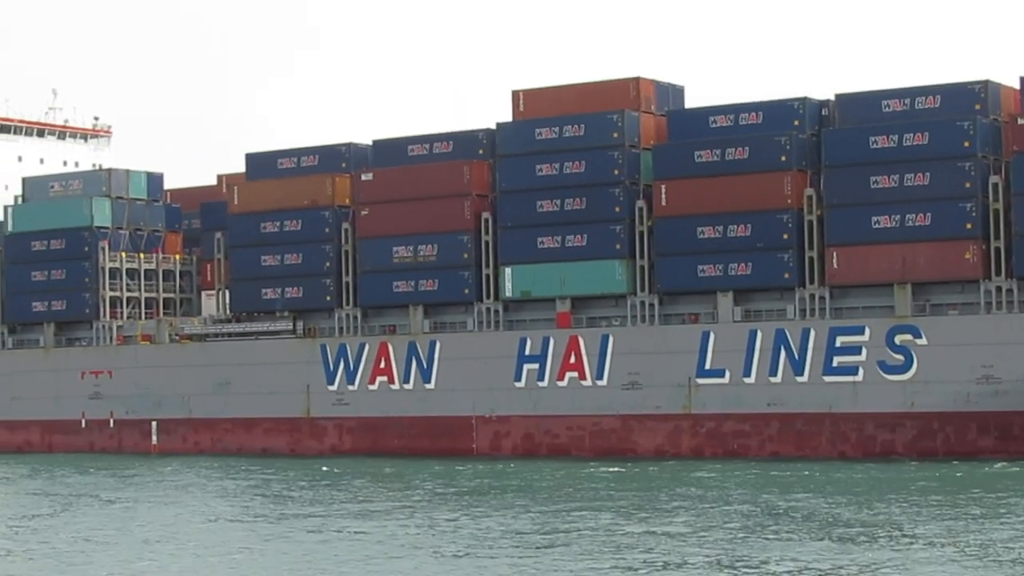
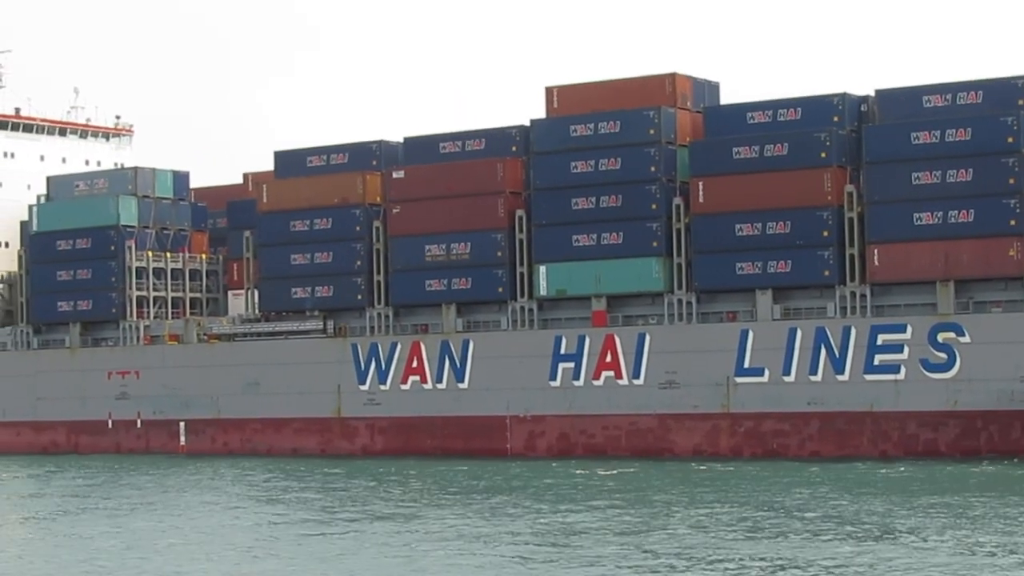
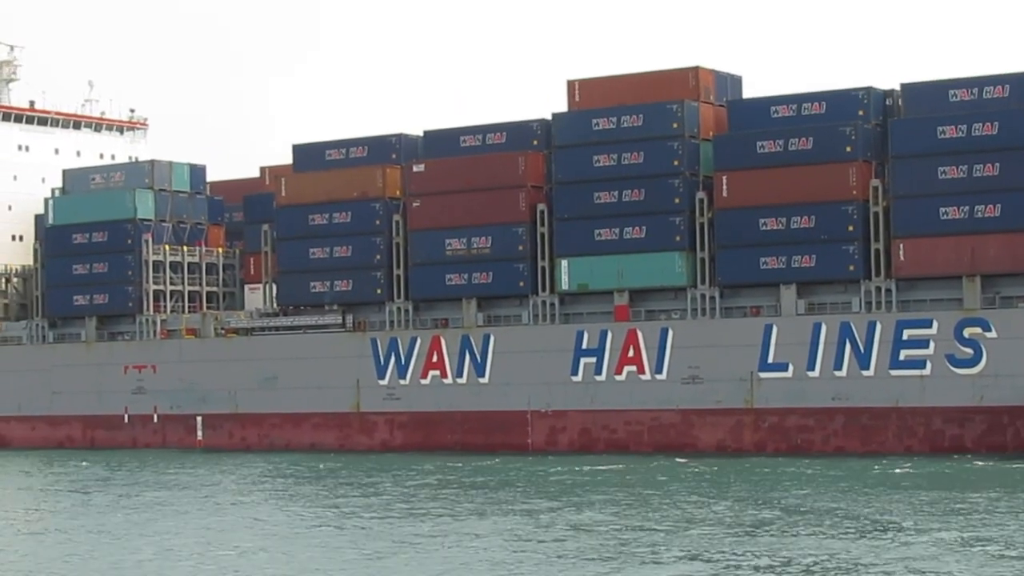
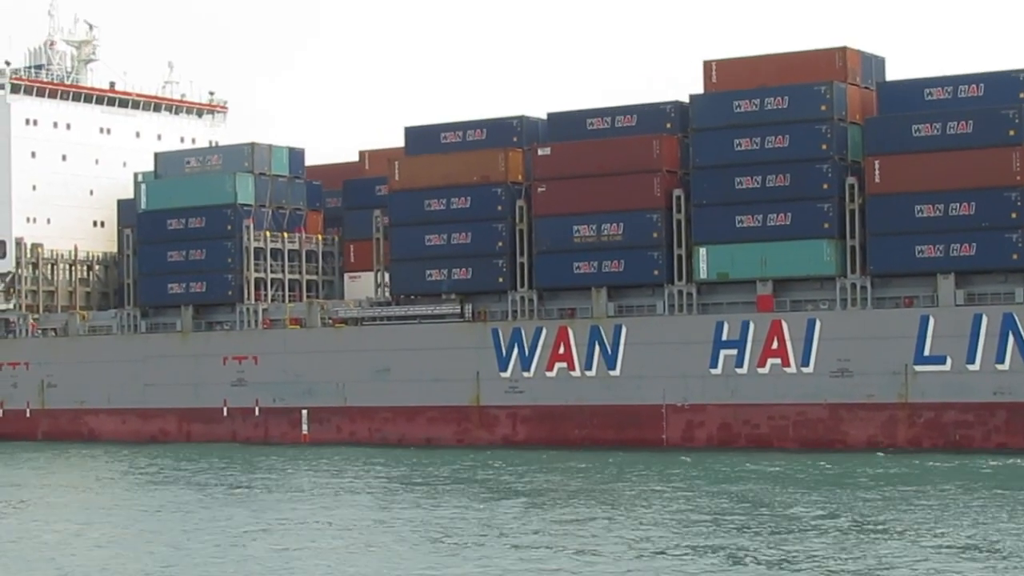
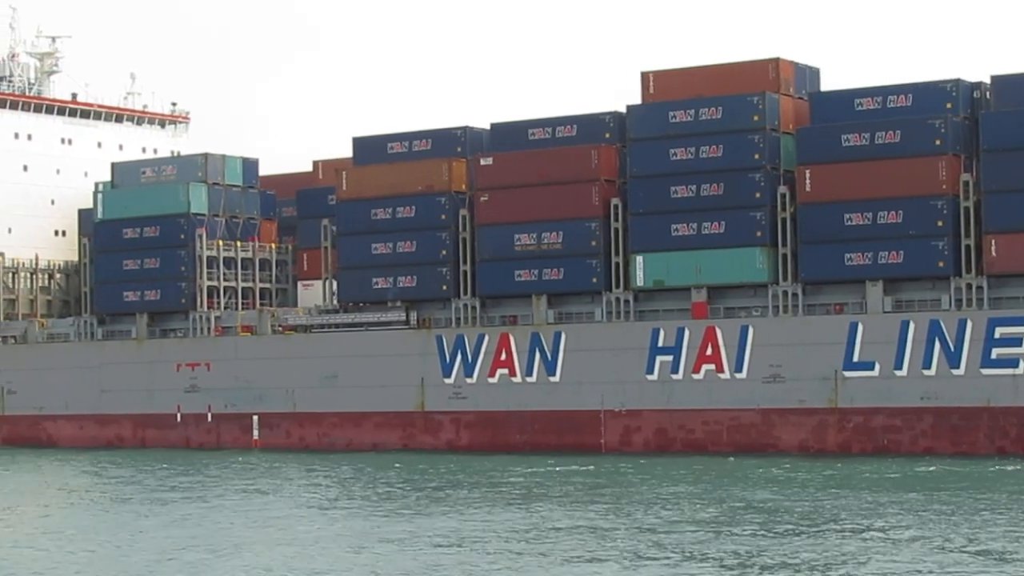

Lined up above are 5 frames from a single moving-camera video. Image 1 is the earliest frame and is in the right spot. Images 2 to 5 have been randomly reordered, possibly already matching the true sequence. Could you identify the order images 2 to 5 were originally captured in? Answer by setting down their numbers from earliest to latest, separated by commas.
2, 3, 5, 4
